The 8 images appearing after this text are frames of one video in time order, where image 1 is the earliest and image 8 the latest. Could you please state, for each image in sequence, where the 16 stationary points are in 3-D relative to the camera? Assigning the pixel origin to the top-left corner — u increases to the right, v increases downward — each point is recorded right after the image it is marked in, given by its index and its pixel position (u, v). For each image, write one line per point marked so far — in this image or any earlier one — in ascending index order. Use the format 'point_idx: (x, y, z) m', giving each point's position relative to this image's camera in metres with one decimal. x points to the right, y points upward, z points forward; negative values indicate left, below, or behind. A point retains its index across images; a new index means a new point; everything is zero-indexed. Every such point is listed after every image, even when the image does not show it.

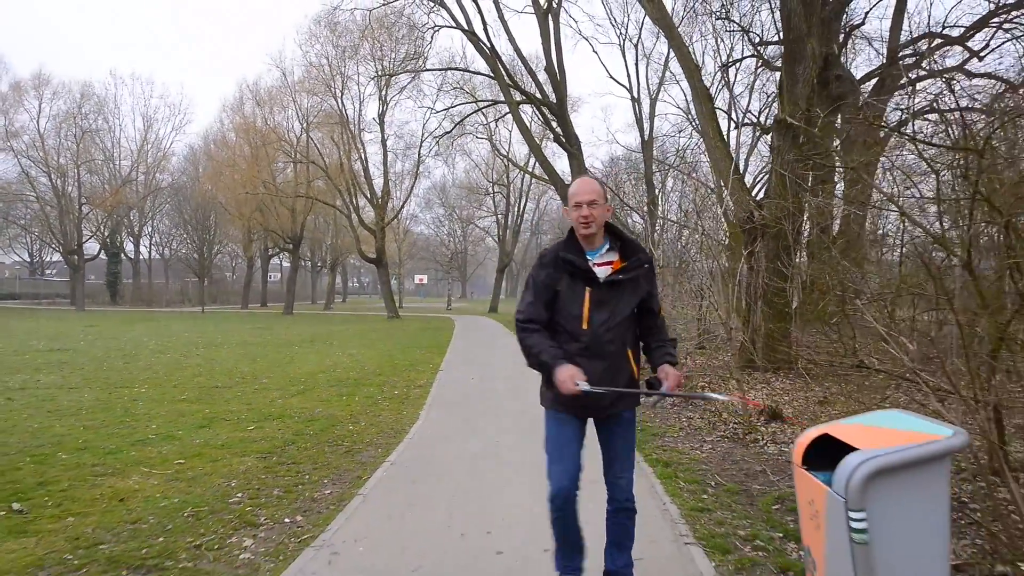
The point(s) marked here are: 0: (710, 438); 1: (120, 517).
0: (+2.0, -1.5, +7.1) m
1: (-2.6, -1.5, +4.5) m
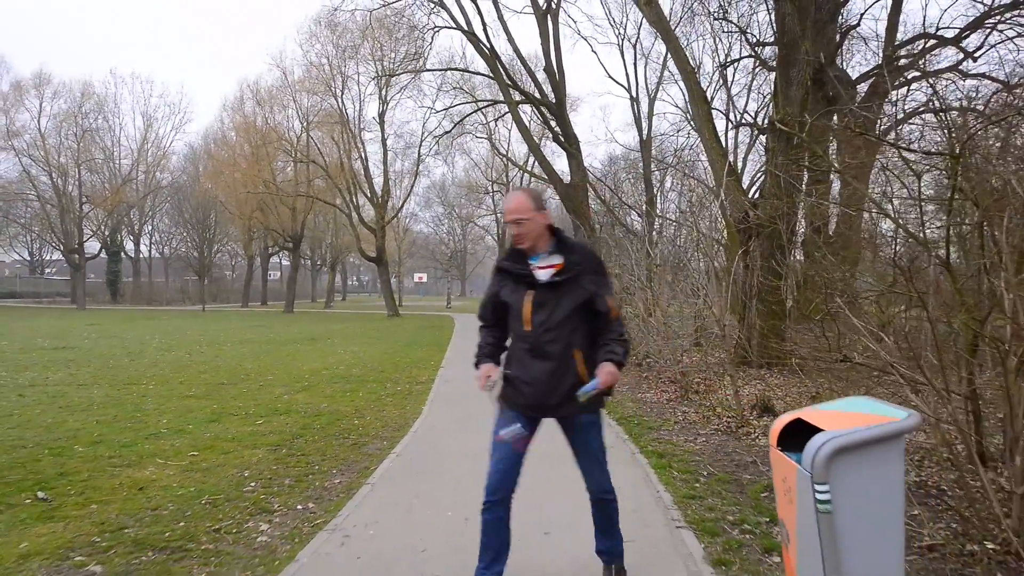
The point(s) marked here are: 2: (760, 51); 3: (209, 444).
0: (+2.0, -1.5, +7.3) m
1: (-2.5, -1.5, +4.8) m
2: (+5.4, +5.2, +14.9) m
3: (-2.9, -1.5, +6.8) m
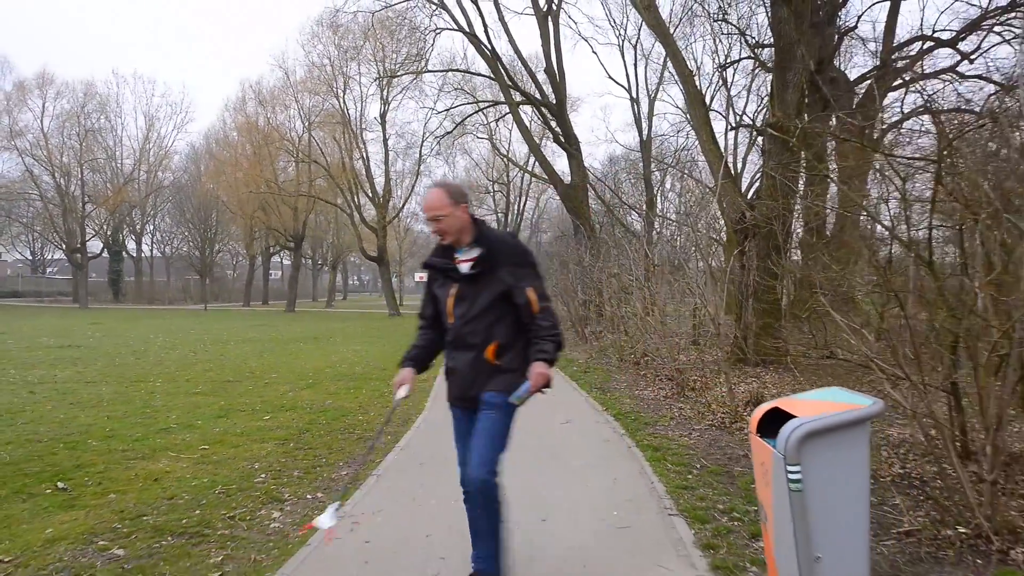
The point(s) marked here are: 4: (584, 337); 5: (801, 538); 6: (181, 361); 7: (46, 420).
0: (+2.0, -1.5, +7.5) m
1: (-2.5, -1.5, +5.0) m
2: (+5.4, +5.2, +15.1) m
3: (-2.9, -1.5, +7.0) m
4: (+2.0, -1.3, +18.9) m
5: (+1.0, -0.8, +2.3) m
6: (-7.4, -1.6, +15.5) m
7: (-5.5, -1.6, +8.3) m
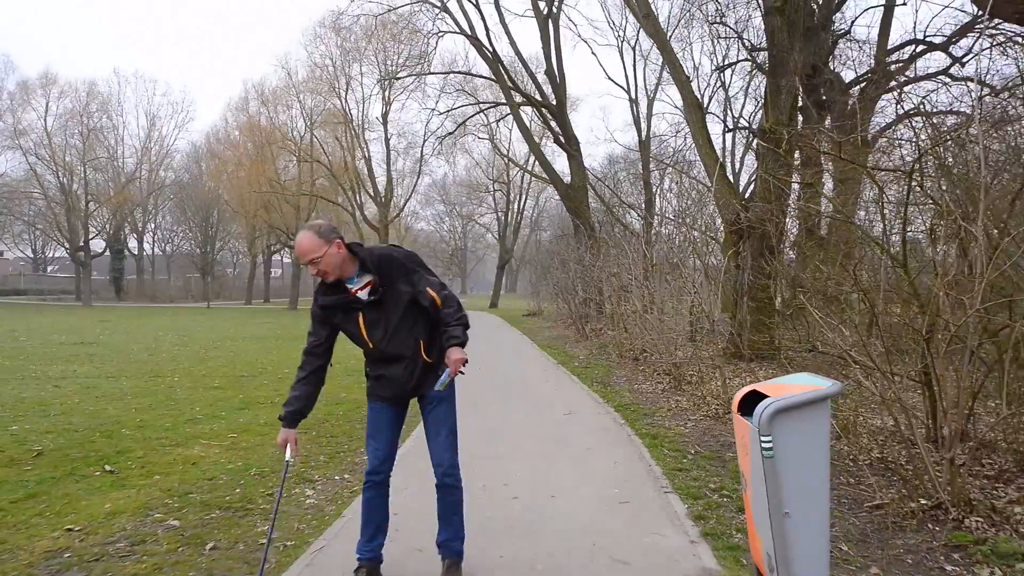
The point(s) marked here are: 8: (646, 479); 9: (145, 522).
0: (+2.1, -1.5, +8.0) m
1: (-2.5, -1.5, +5.5) m
2: (+5.4, +5.2, +15.5) m
3: (-2.9, -1.5, +7.4) m
4: (+2.0, -1.3, +19.4) m
5: (+1.0, -0.8, +2.8) m
6: (-7.3, -1.6, +15.9) m
7: (-5.5, -1.5, +8.7) m
8: (+1.0, -1.4, +5.2) m
9: (-2.3, -1.4, +4.3) m
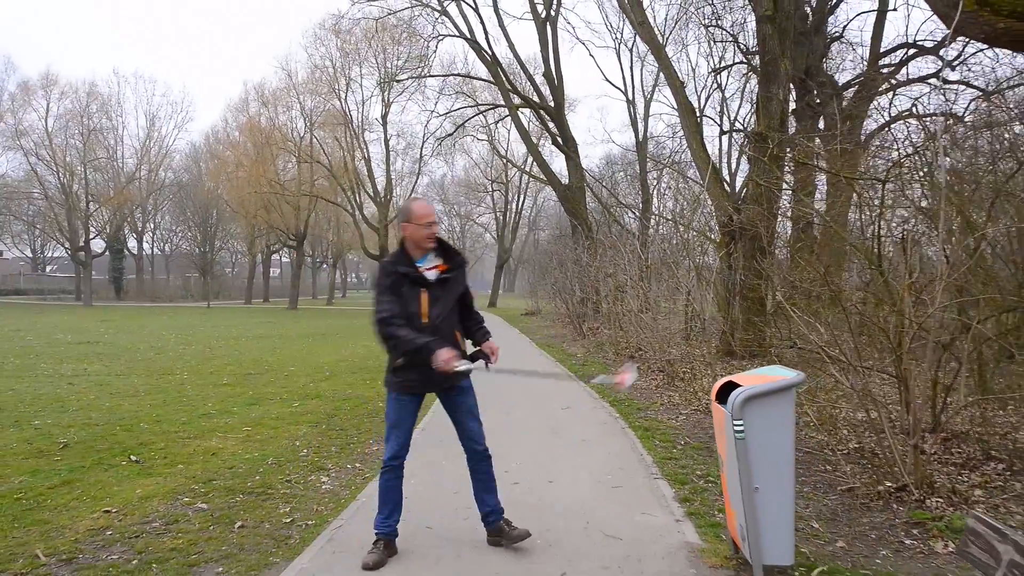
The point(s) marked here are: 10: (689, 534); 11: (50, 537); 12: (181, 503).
0: (+2.1, -1.5, +8.4) m
1: (-2.5, -1.5, +5.8) m
2: (+5.4, +5.2, +15.9) m
3: (-2.9, -1.5, +7.8) m
4: (+2.0, -1.3, +19.7) m
5: (+1.1, -0.8, +3.2) m
6: (-7.3, -1.6, +16.3) m
7: (-5.5, -1.6, +9.1) m
8: (+1.0, -1.4, +5.6) m
9: (-2.3, -1.5, +4.7) m
10: (+1.0, -1.4, +4.0) m
11: (-2.7, -1.4, +4.0) m
12: (-2.2, -1.5, +4.7) m
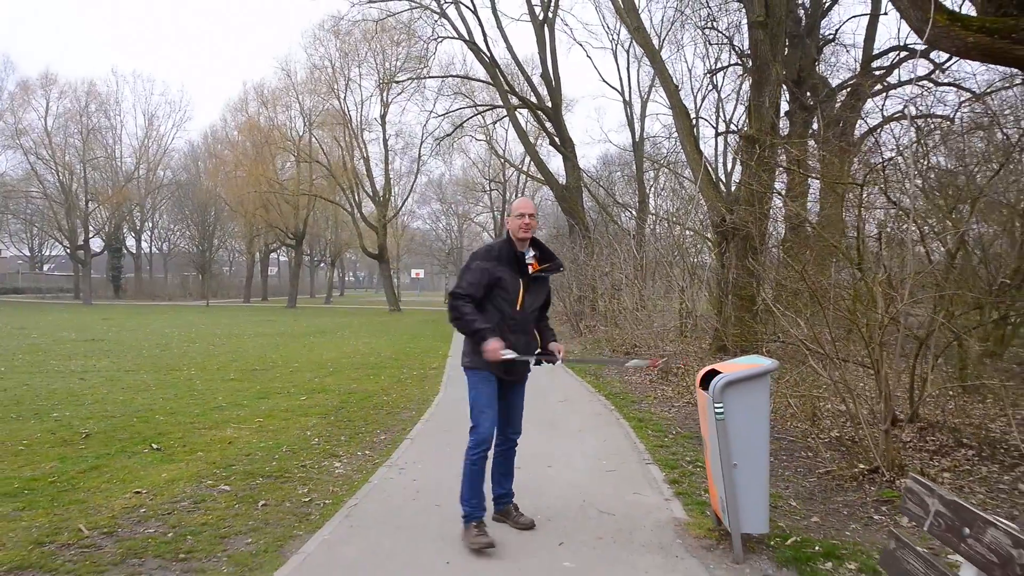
0: (+2.1, -1.5, +8.7) m
1: (-2.5, -1.5, +6.2) m
2: (+5.4, +5.3, +16.3) m
3: (-2.9, -1.5, +8.1) m
4: (+1.9, -1.2, +20.1) m
5: (+1.1, -0.8, +3.5) m
6: (-7.4, -1.5, +16.6) m
7: (-5.5, -1.5, +9.4) m
8: (+1.0, -1.4, +5.9) m
9: (-2.3, -1.4, +5.0) m
10: (+1.0, -1.4, +4.4) m
11: (-2.7, -1.4, +4.4) m
12: (-2.2, -1.4, +5.0) m
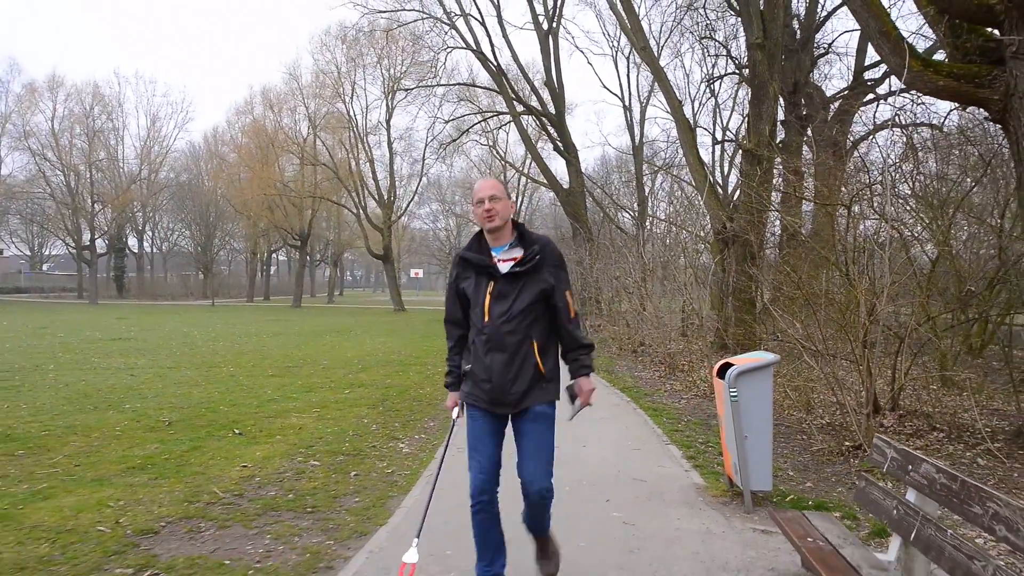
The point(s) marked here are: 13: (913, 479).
0: (+2.4, -1.5, +9.7) m
1: (-2.1, -1.5, +7.1) m
2: (+5.7, +5.2, +17.3) m
3: (-2.5, -1.5, +9.1) m
4: (+2.2, -1.3, +21.1) m
5: (+1.5, -0.9, +4.5) m
6: (-7.1, -1.6, +17.5) m
7: (-5.1, -1.6, +10.3) m
8: (+1.4, -1.5, +6.9) m
9: (-1.9, -1.5, +6.0) m
10: (+1.4, -1.5, +5.3) m
11: (-2.3, -1.5, +5.3) m
12: (-1.9, -1.5, +6.0) m
13: (+1.7, -0.8, +3.0) m
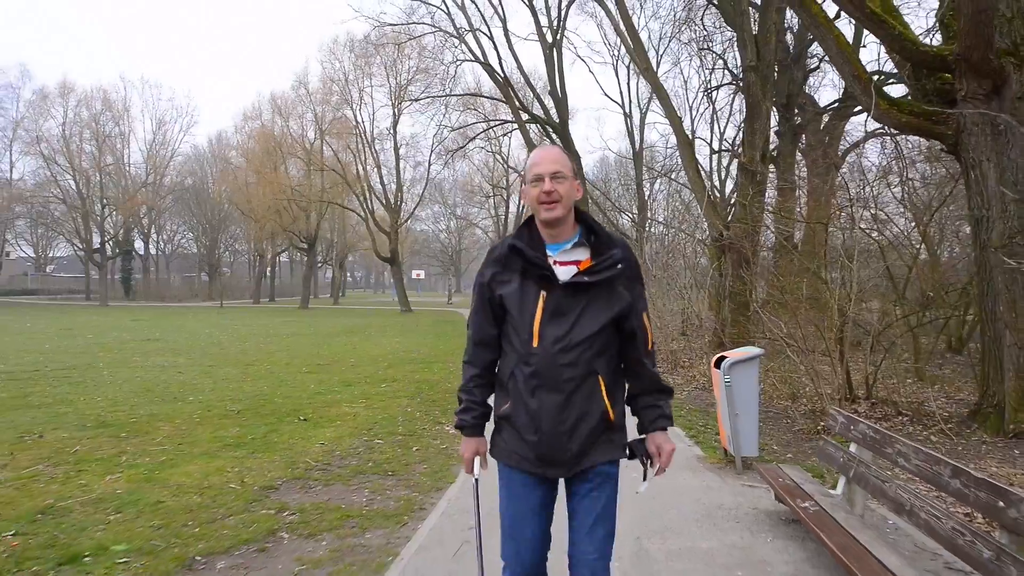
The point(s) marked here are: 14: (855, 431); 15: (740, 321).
0: (+2.8, -1.6, +10.9) m
1: (-1.8, -1.6, +8.3) m
2: (+6.0, +5.2, +18.5) m
3: (-2.2, -1.6, +10.3) m
4: (+2.5, -1.4, +22.3) m
5: (+1.8, -1.0, +5.7) m
6: (-6.8, -1.7, +18.7) m
7: (-4.8, -1.7, +11.5) m
8: (+1.7, -1.5, +8.1) m
9: (-1.6, -1.6, +7.1) m
10: (+1.7, -1.5, +6.5) m
11: (-2.0, -1.6, +6.5) m
12: (-1.5, -1.6, +7.2) m
13: (+2.0, -0.9, +4.1) m
14: (+2.0, -0.9, +4.1) m
15: (+4.0, -0.6, +12.2) m
